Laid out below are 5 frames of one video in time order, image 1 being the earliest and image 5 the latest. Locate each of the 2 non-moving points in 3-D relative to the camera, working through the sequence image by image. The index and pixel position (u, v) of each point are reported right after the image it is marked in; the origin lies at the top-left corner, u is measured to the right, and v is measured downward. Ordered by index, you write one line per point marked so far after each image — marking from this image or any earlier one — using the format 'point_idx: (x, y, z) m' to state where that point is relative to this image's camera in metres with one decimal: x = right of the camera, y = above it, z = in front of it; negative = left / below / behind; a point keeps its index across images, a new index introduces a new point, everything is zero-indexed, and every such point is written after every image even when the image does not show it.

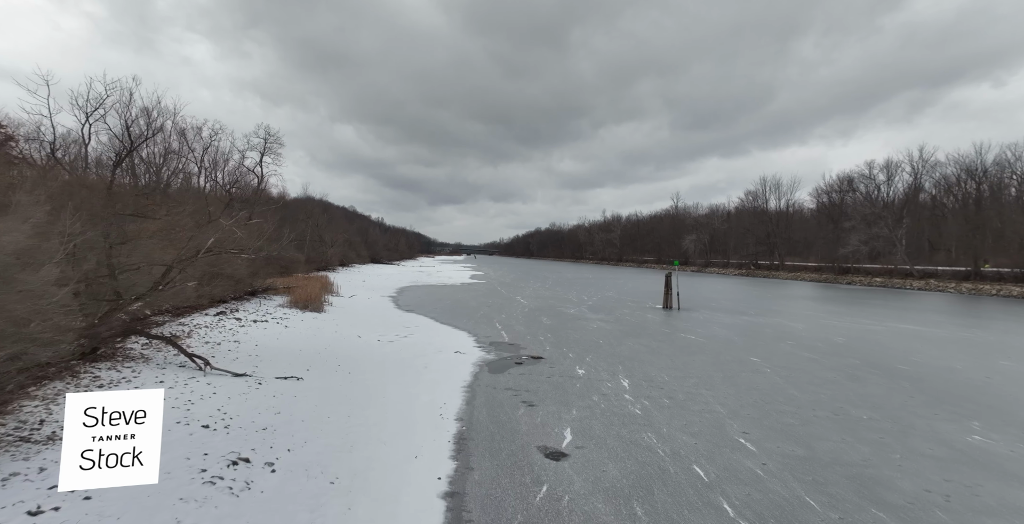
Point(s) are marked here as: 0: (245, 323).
0: (-7.5, -1.7, +12.8) m
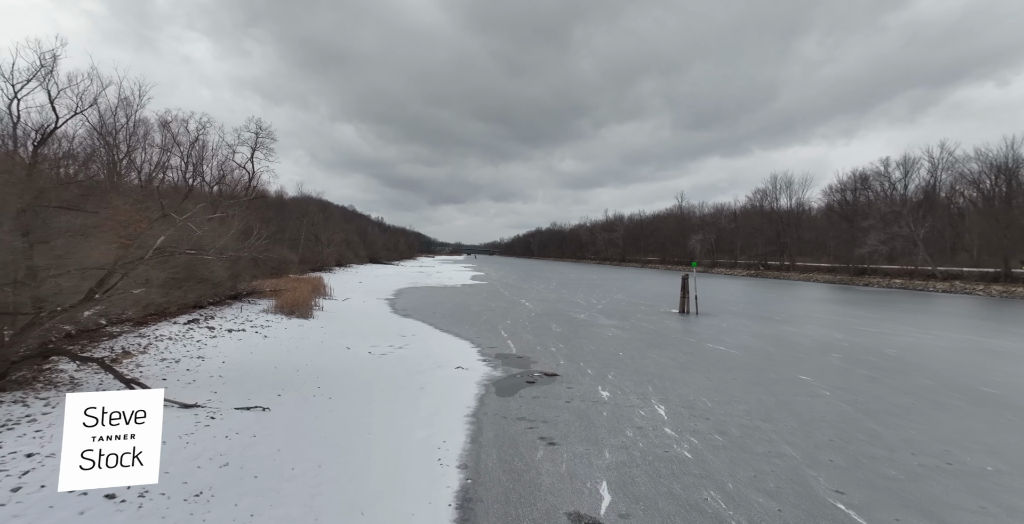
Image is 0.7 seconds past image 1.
0: (-7.2, -1.8, +11.3) m
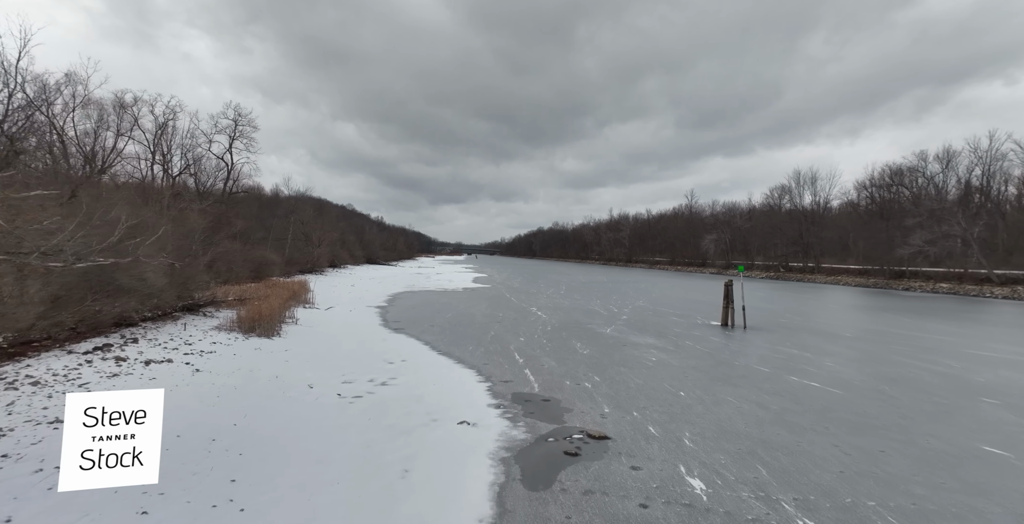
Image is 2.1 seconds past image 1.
0: (-6.8, -1.9, +8.1) m
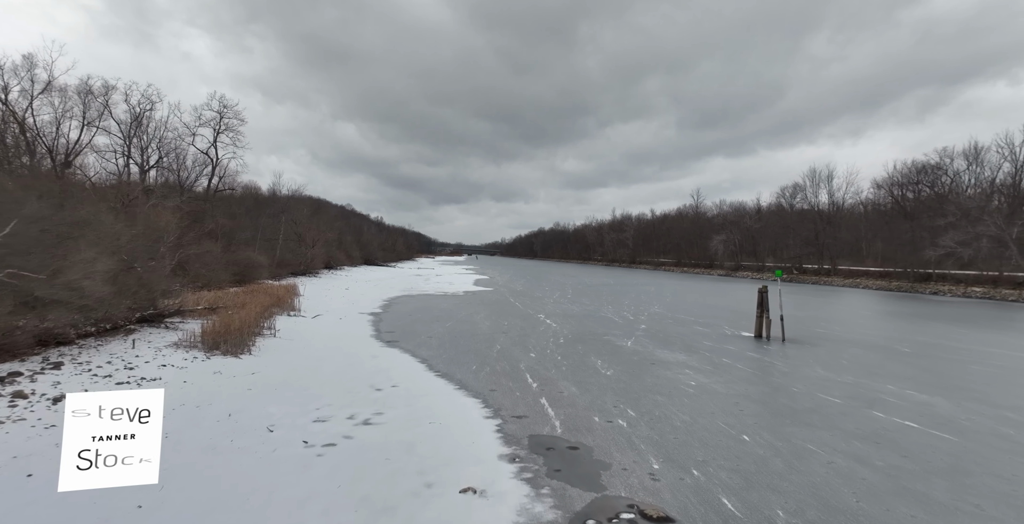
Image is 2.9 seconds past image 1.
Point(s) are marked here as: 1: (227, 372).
0: (-6.6, -2.0, +6.2) m
1: (-5.8, -2.2, +9.4) m
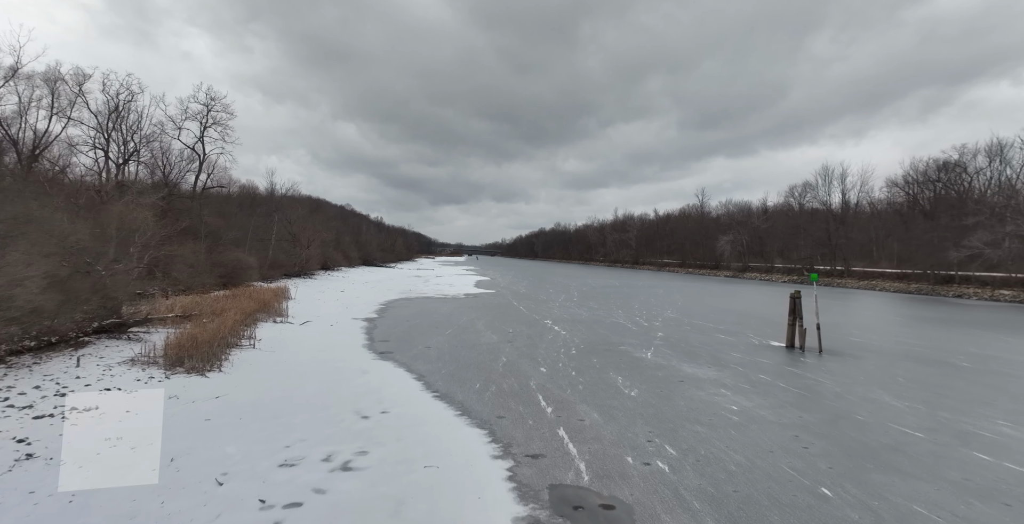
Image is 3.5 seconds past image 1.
0: (-6.4, -2.0, +4.7) m
1: (-5.6, -2.3, +8.0) m
